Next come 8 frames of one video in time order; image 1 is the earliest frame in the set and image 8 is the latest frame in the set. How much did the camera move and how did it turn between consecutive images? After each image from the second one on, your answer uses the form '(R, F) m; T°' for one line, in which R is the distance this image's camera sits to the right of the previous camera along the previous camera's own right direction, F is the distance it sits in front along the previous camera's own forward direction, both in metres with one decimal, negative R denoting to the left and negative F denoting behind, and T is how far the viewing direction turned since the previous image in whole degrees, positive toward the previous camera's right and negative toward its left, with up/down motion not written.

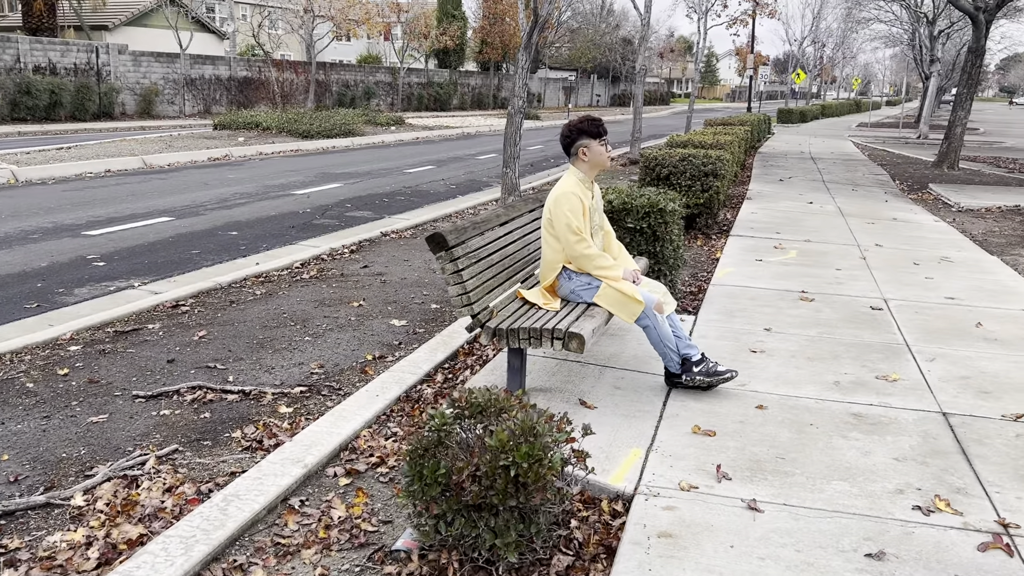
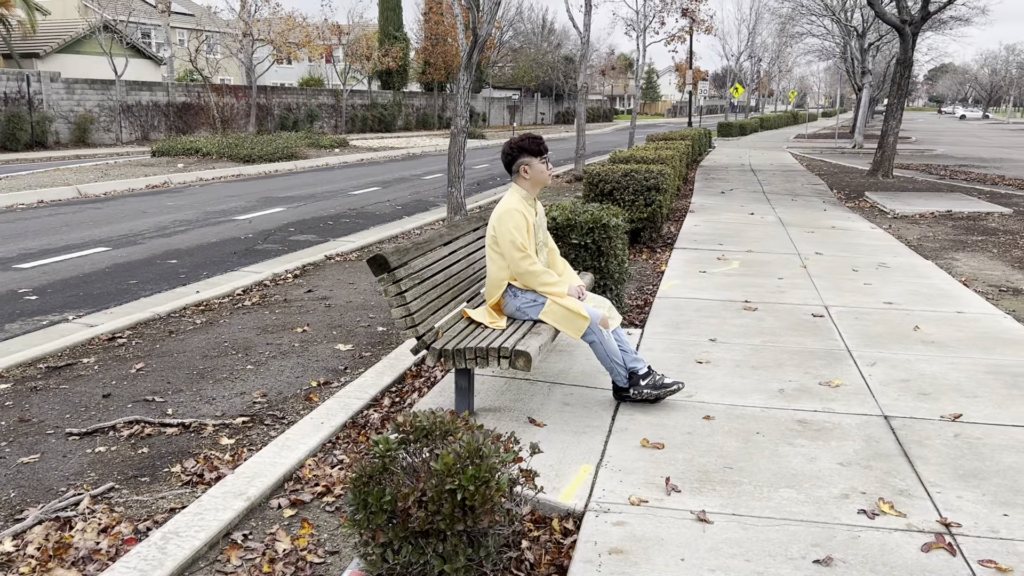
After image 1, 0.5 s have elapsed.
(0.0, 0.0) m; +3°
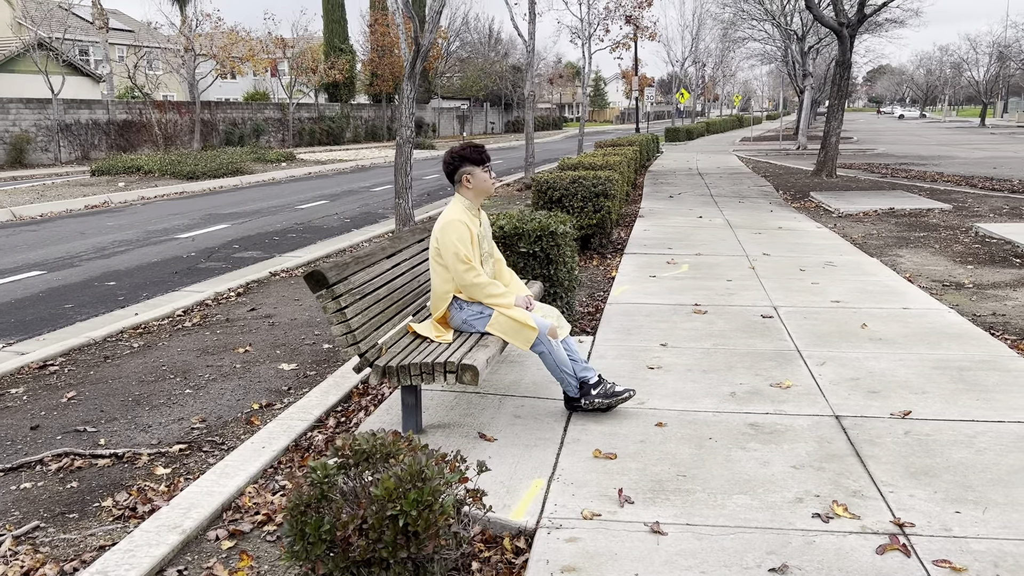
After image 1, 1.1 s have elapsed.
(+0.1, +0.1) m; +3°
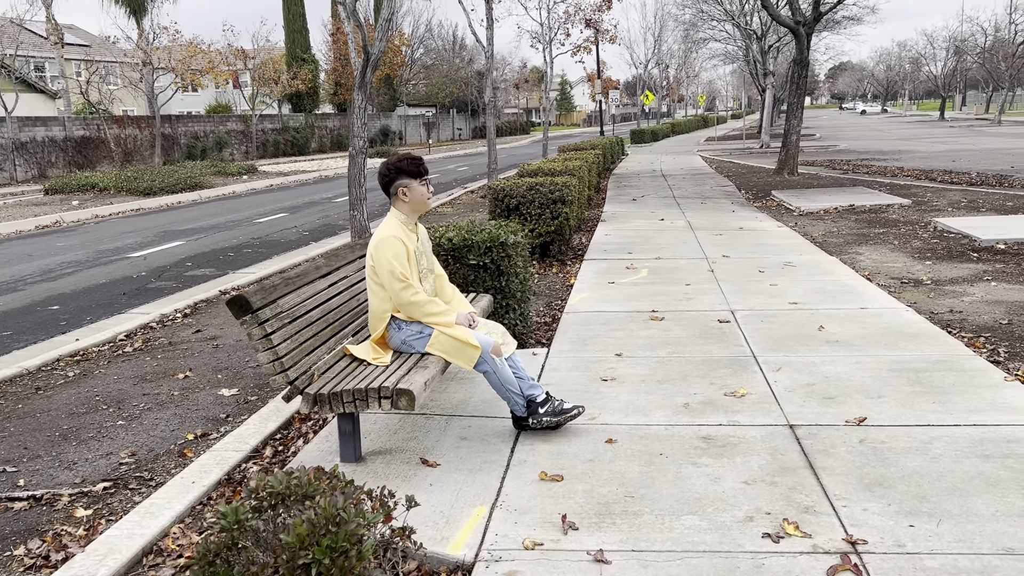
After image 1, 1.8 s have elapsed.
(+0.2, +0.2) m; +2°
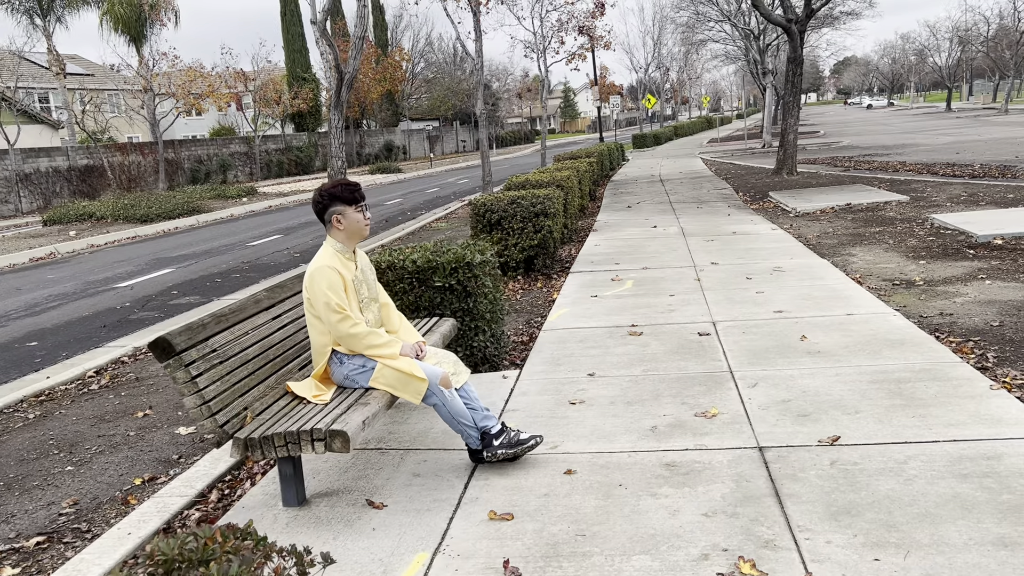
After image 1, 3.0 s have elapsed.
(+0.3, +0.2) m; -1°
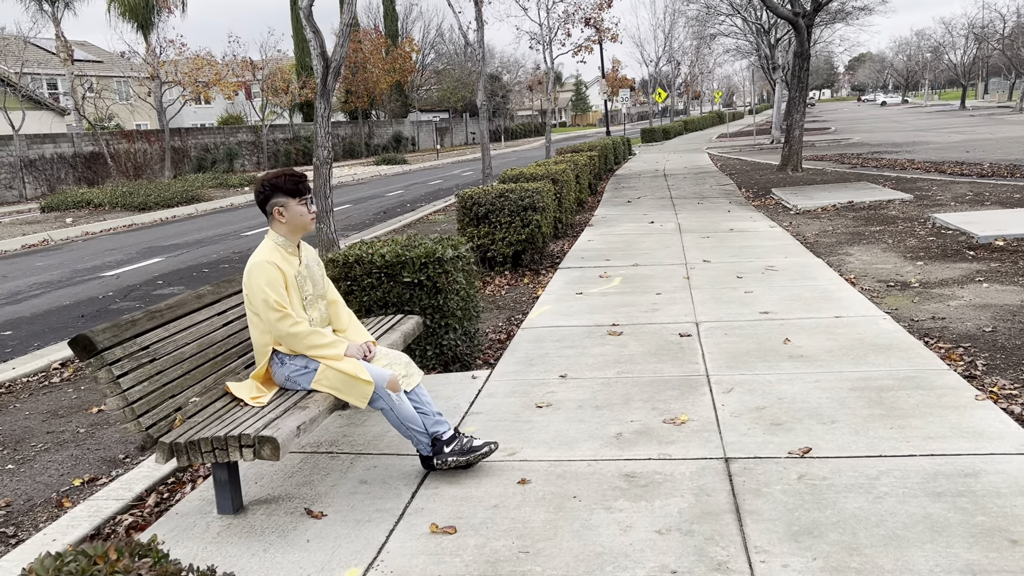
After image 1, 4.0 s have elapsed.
(+0.2, +0.2) m; -1°
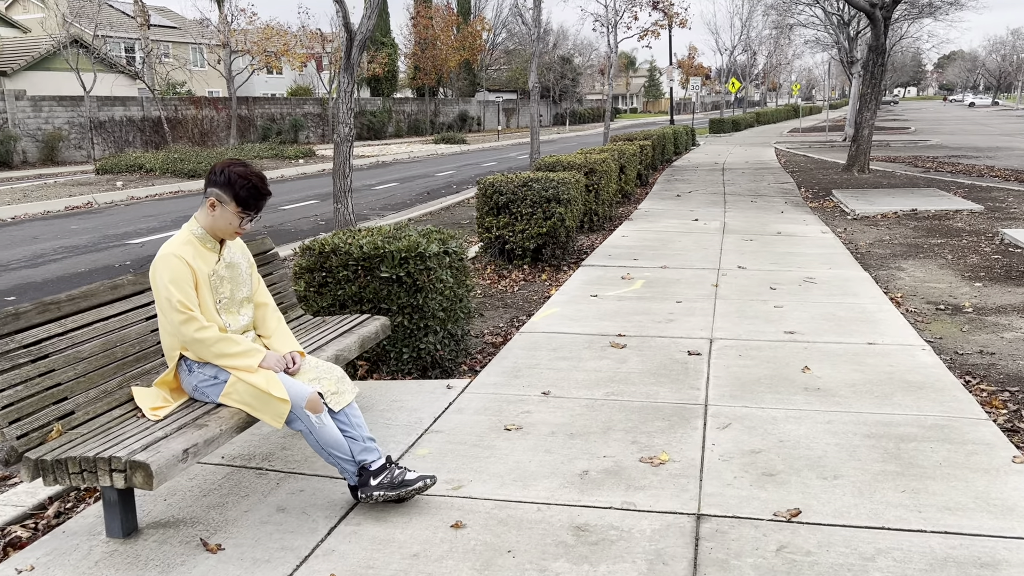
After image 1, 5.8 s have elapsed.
(+0.4, +0.5) m; -4°
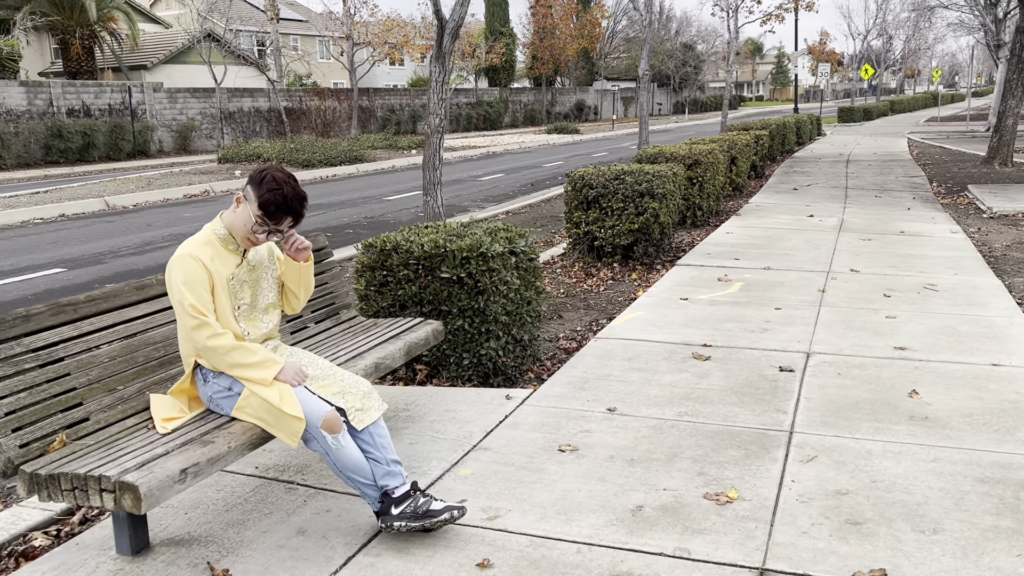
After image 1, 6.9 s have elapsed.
(+0.2, +0.4) m; -8°
